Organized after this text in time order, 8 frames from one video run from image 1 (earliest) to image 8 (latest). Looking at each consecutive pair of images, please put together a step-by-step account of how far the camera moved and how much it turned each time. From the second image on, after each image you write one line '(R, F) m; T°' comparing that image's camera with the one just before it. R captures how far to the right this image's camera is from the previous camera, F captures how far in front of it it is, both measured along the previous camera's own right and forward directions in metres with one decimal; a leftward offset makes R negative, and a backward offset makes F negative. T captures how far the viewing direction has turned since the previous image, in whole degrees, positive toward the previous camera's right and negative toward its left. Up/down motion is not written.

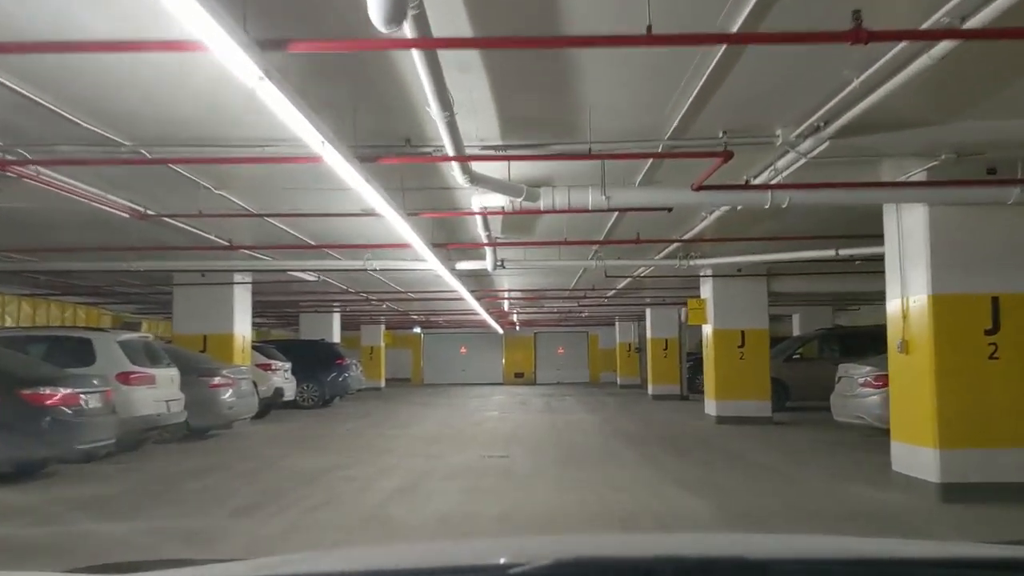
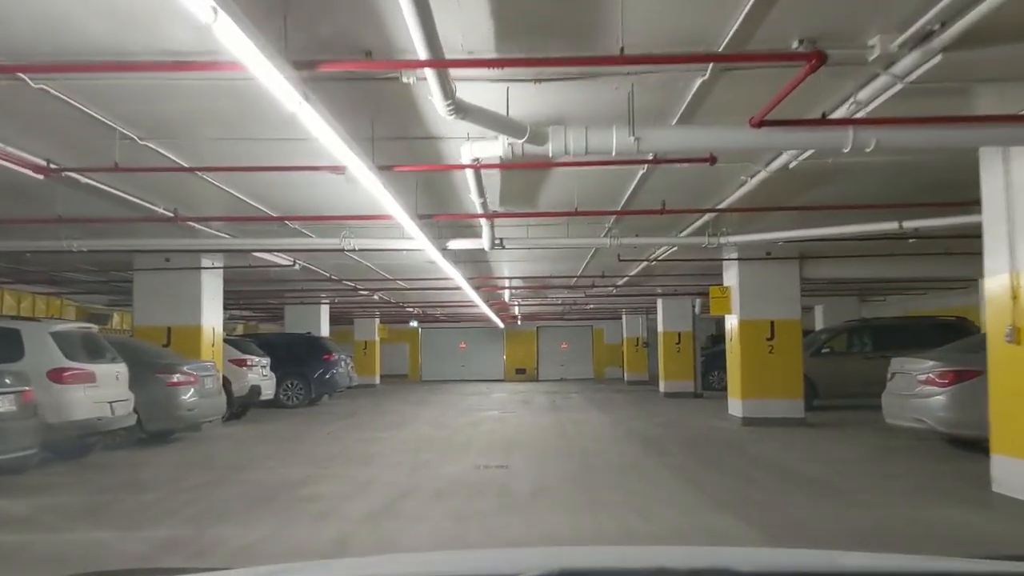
(0.0, +1.7) m; 0°
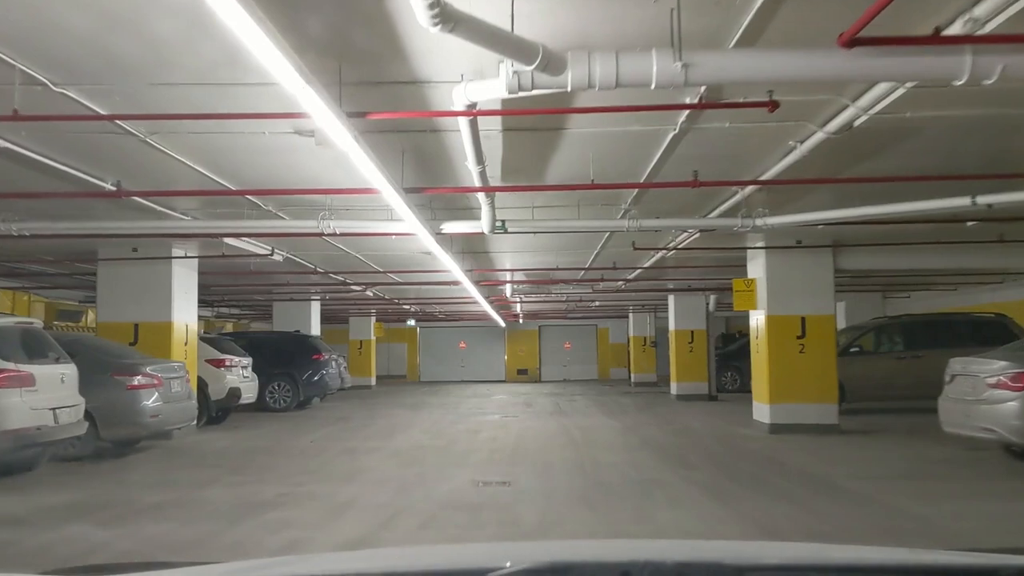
(0.0, +1.3) m; 0°
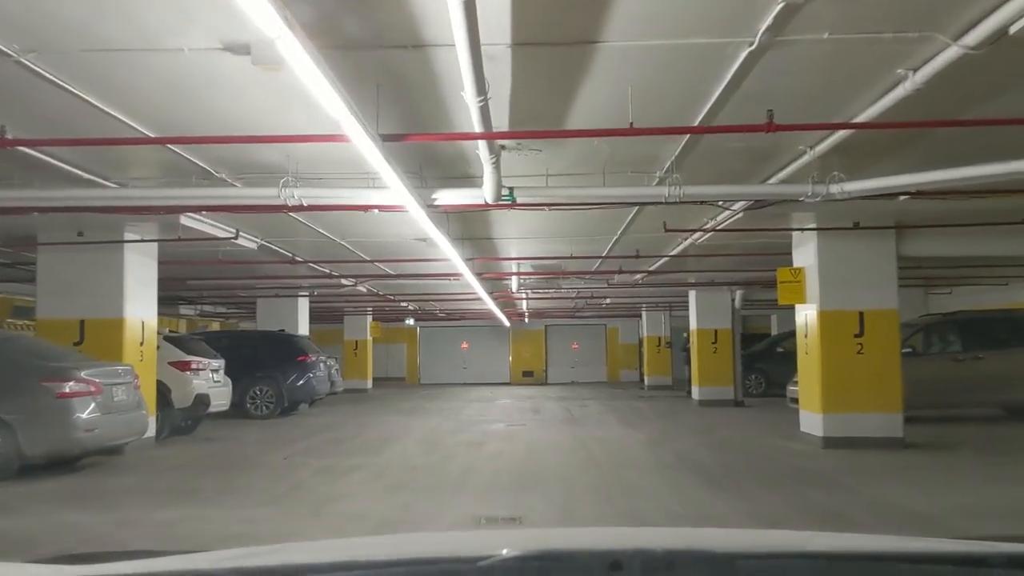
(0.0, +1.8) m; 0°
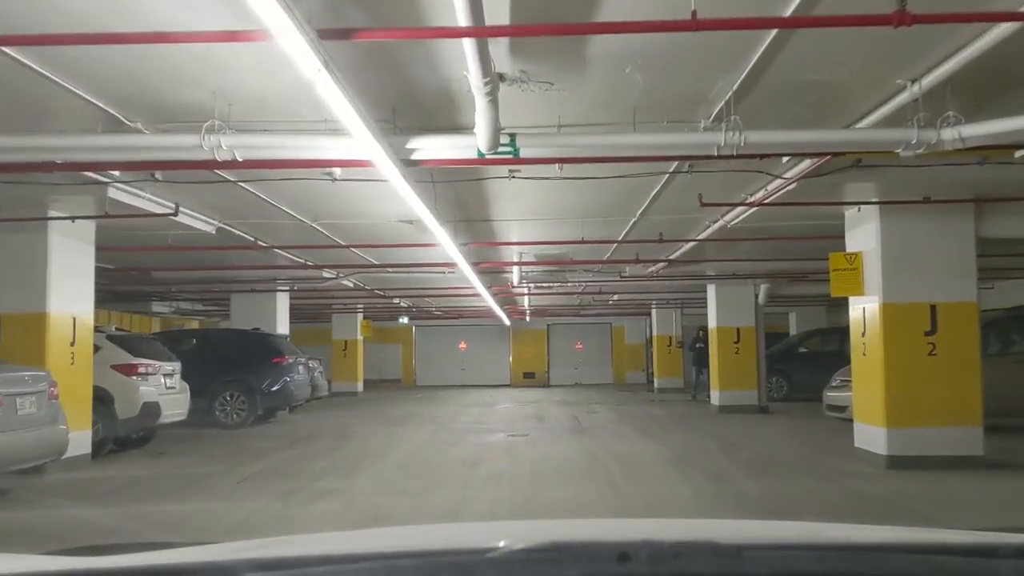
(0.0, +1.8) m; 0°
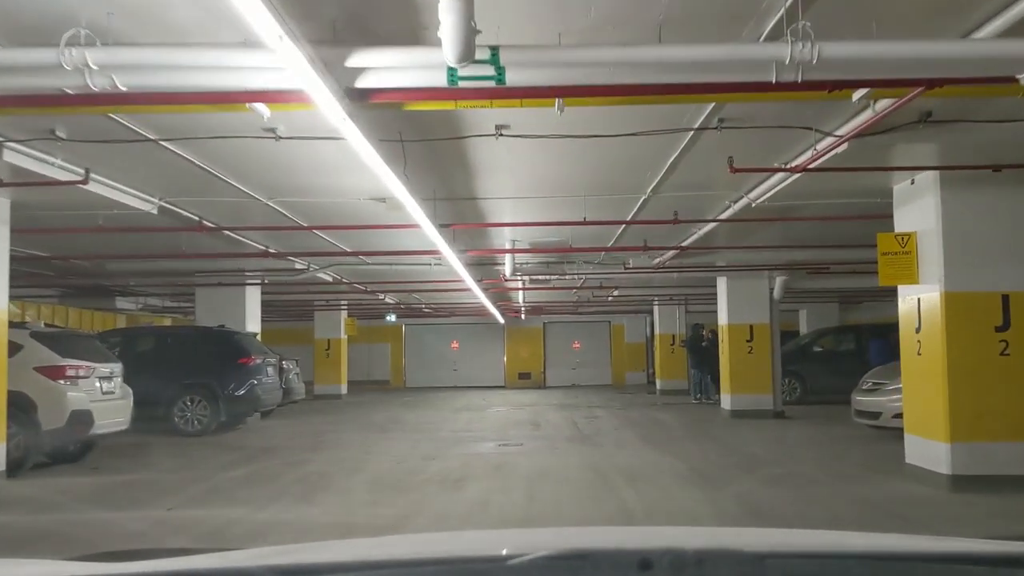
(+0.1, +1.5) m; 0°
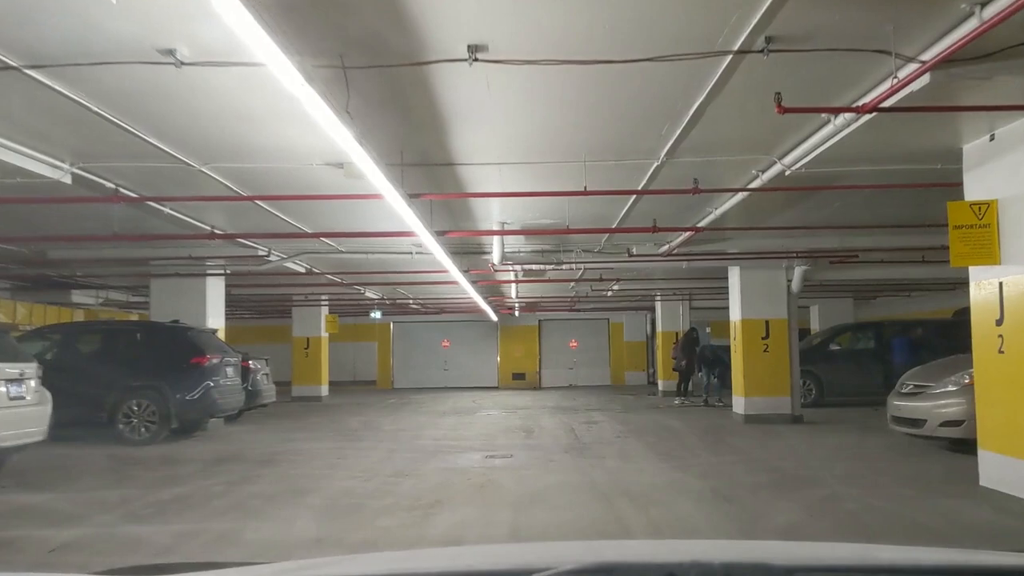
(+0.1, +1.5) m; 0°
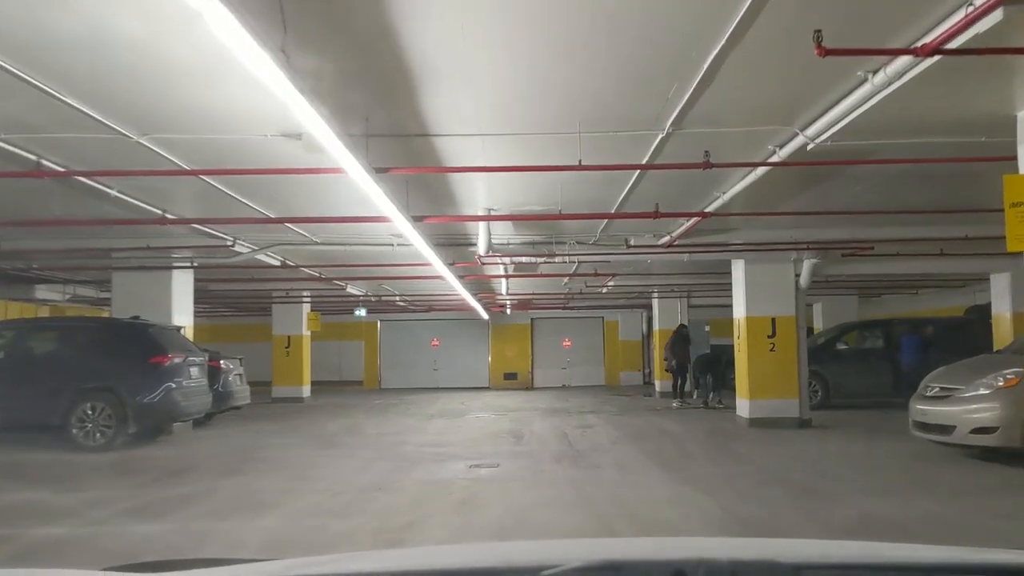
(+0.1, +0.9) m; 0°
